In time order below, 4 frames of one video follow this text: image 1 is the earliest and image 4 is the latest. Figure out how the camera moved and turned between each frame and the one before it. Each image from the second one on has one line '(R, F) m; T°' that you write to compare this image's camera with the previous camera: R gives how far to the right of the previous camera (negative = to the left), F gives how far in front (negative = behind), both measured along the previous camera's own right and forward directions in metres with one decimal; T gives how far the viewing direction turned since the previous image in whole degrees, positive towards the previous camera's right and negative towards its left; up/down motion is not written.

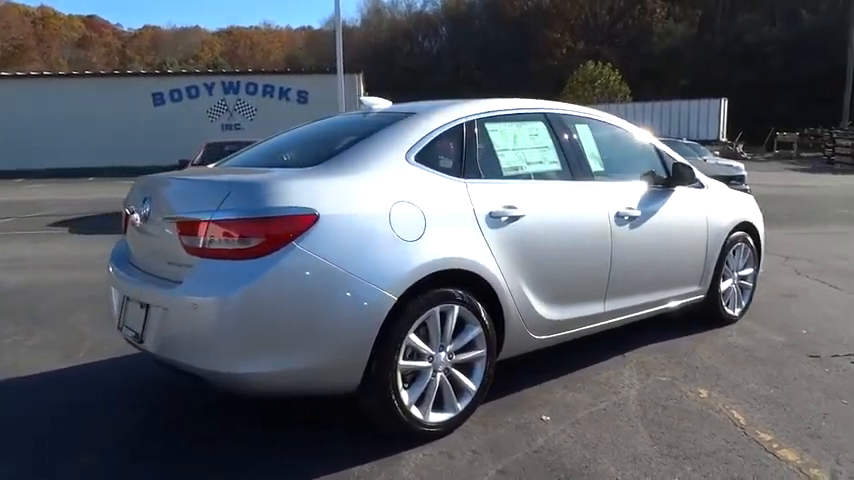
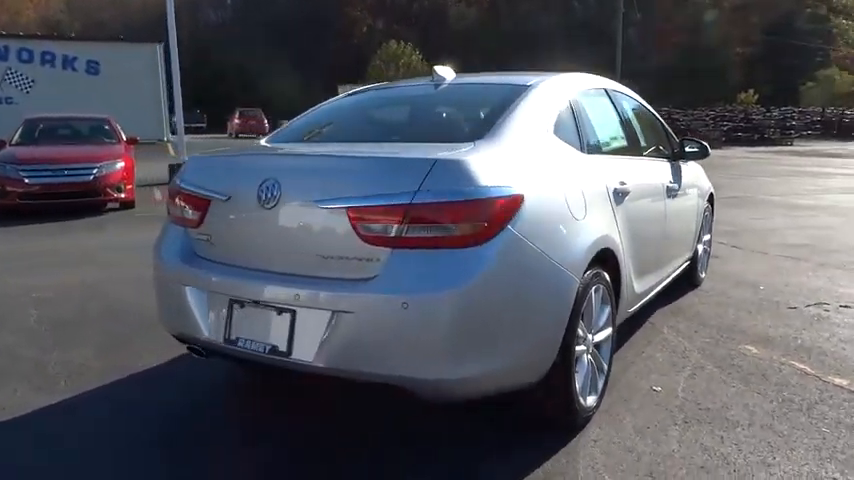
(-2.0, +0.6) m; +18°
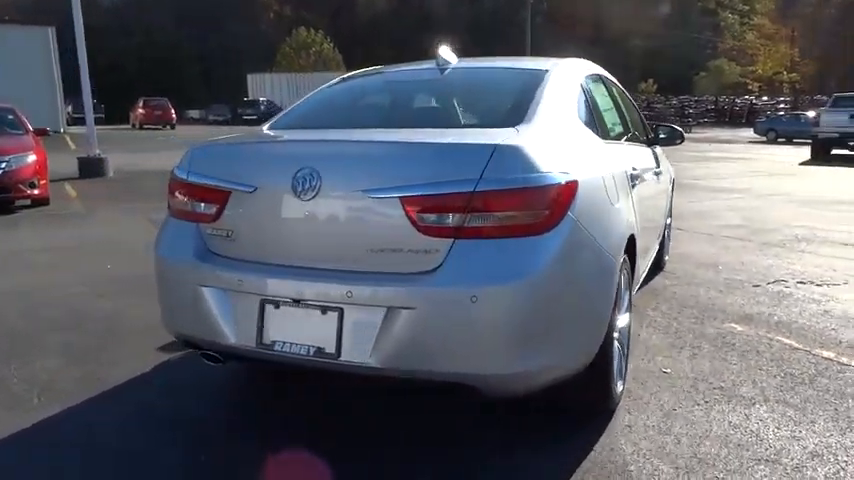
(-0.7, +0.2) m; +8°
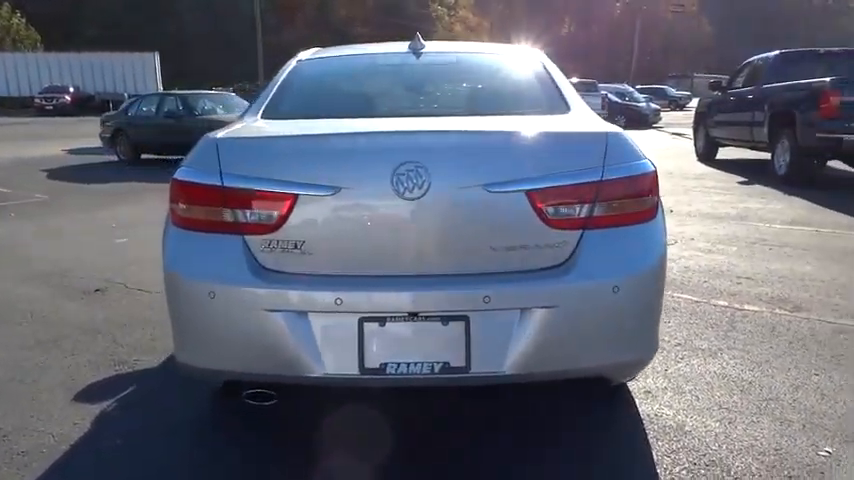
(-1.6, +0.6) m; +23°
